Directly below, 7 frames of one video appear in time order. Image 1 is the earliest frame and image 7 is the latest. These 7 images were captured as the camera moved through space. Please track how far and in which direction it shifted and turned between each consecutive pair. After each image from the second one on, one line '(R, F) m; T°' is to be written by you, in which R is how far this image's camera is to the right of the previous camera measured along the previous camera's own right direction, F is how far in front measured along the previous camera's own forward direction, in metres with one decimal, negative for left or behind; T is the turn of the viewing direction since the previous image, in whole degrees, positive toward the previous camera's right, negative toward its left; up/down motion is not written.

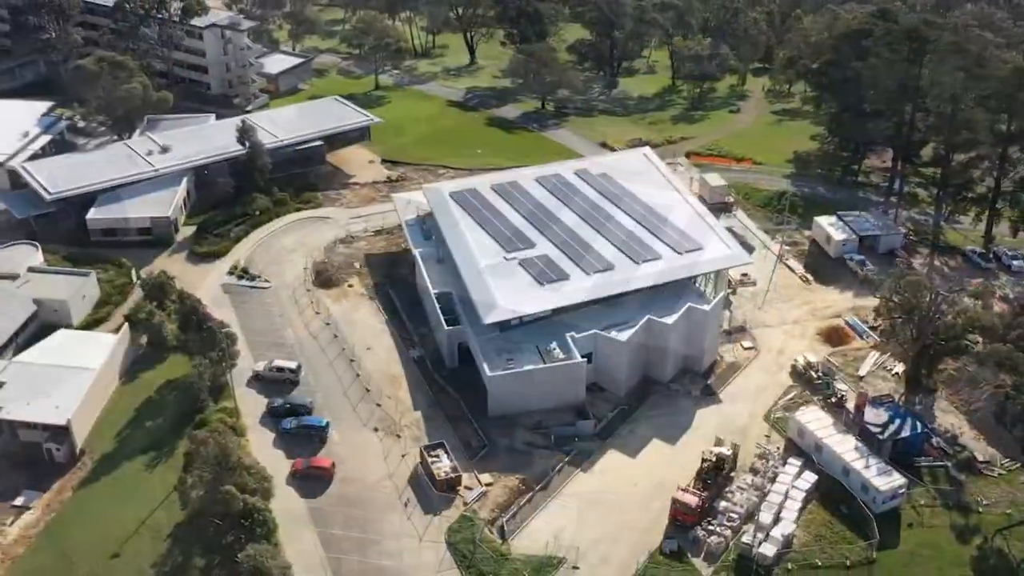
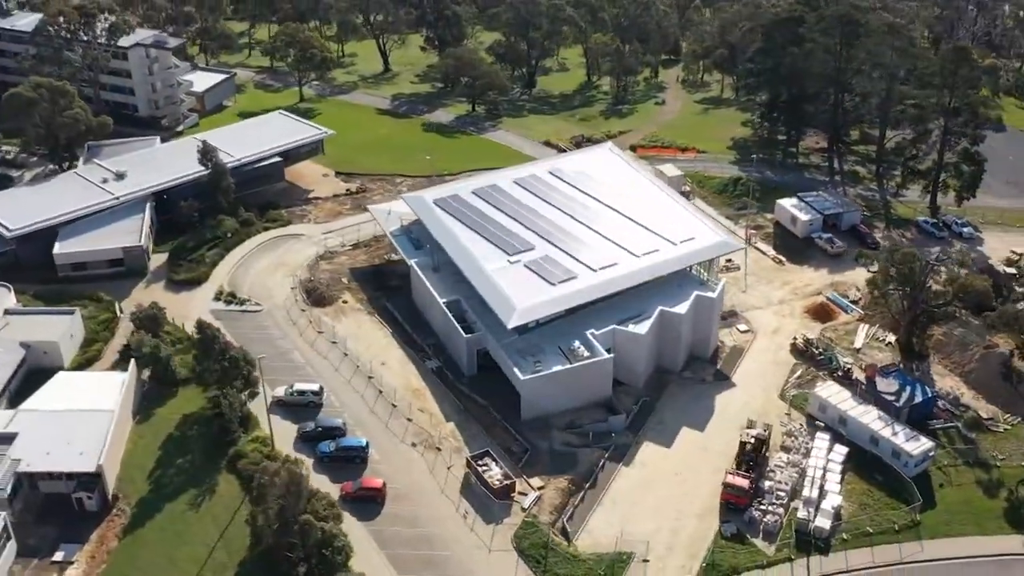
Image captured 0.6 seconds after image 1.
(-9.2, +0.8) m; +7°
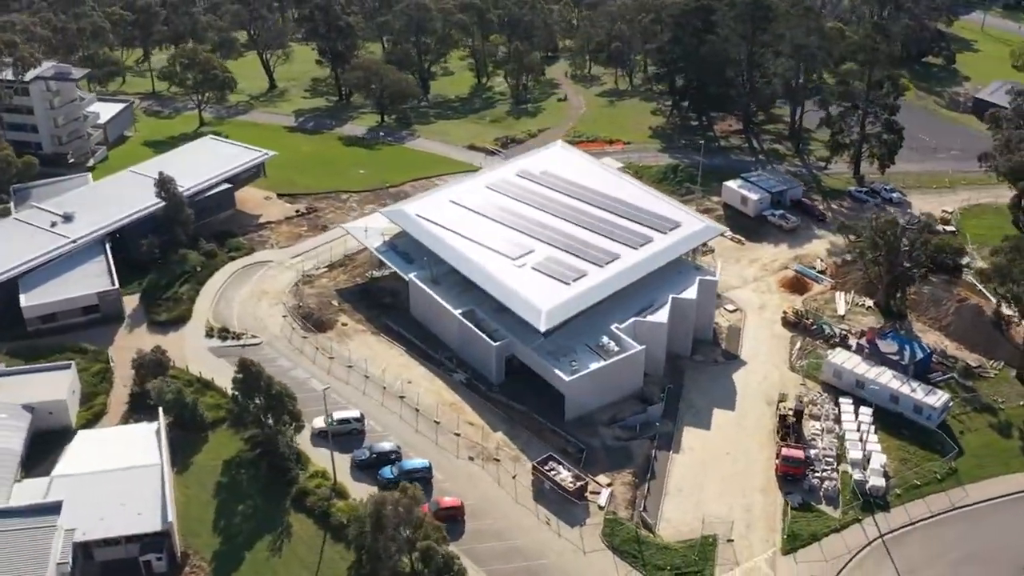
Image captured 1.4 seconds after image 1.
(-12.0, +1.2) m; +10°
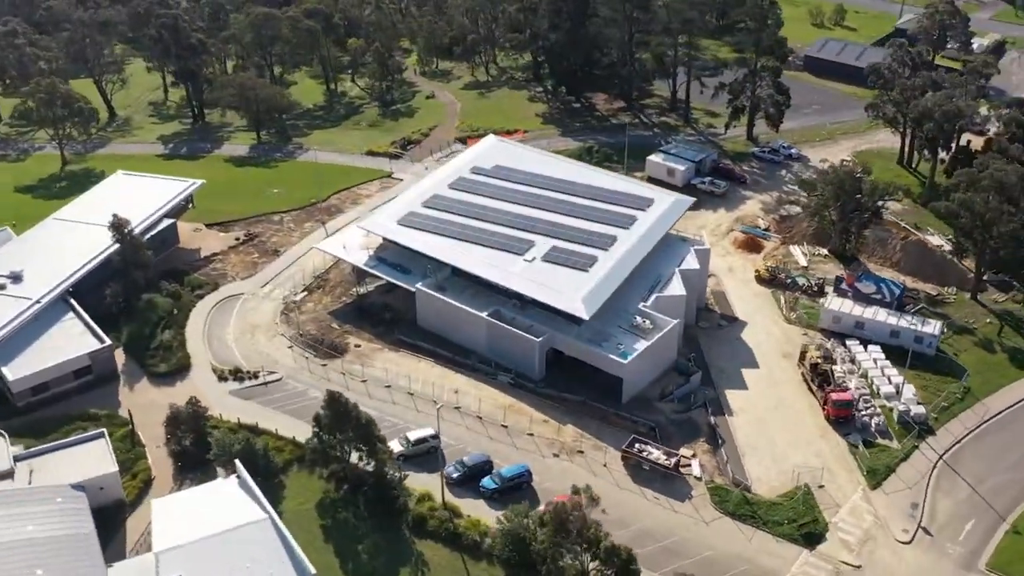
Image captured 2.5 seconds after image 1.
(-16.4, +2.3) m; +13°
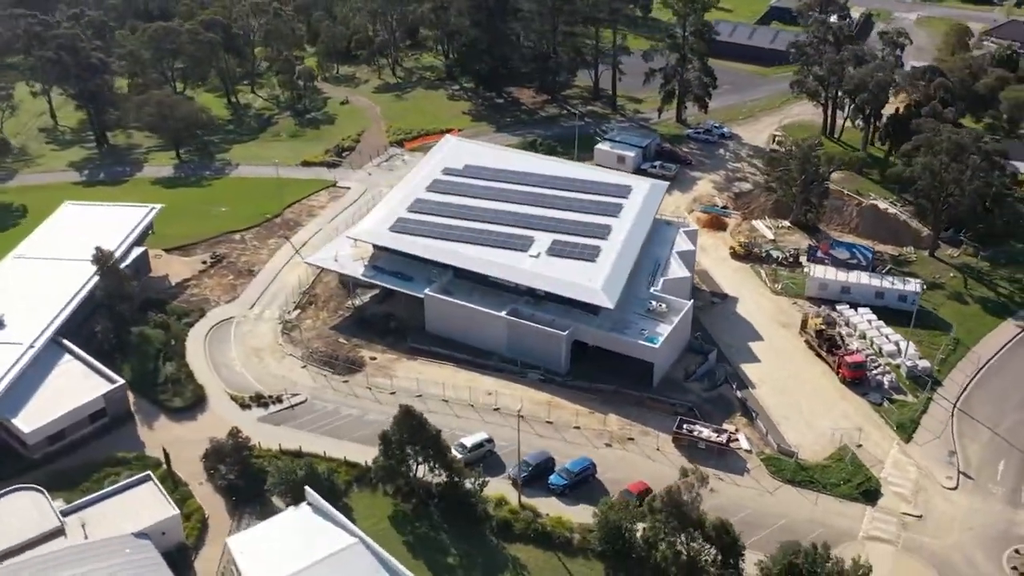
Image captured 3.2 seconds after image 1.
(-10.6, +1.0) m; +9°
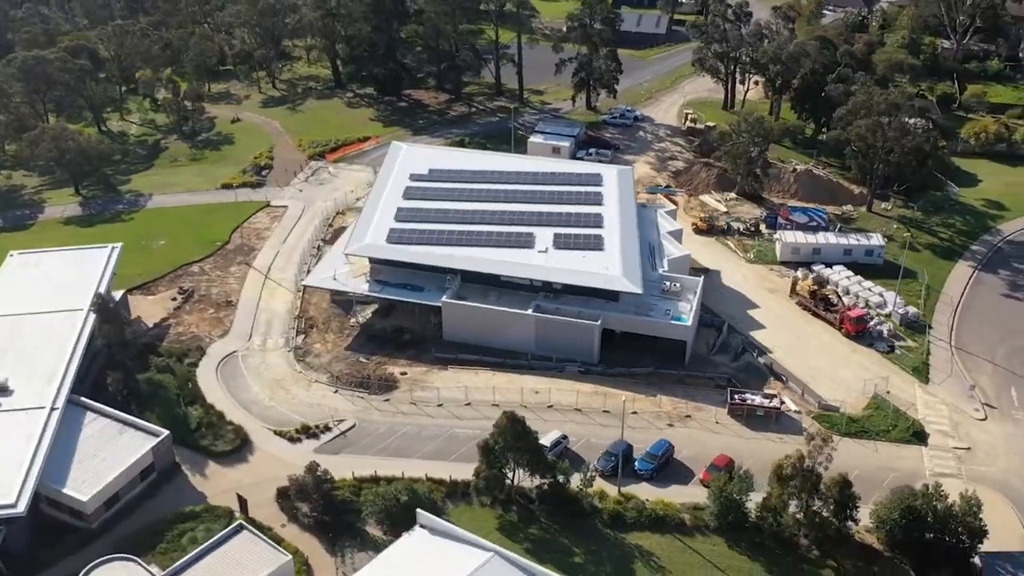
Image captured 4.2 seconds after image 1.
(-13.6, +1.5) m; +11°
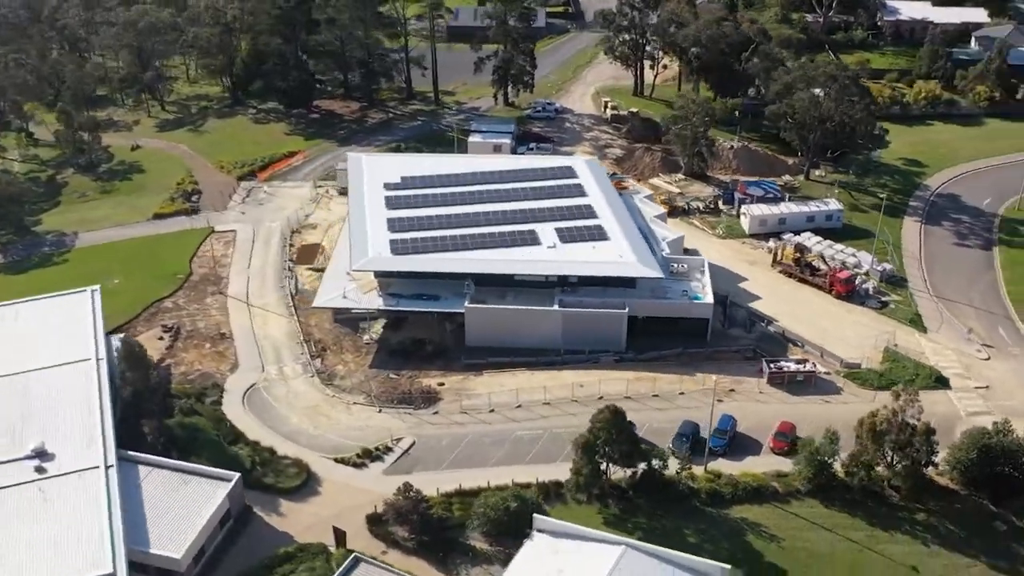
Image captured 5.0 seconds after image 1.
(-12.7, +1.4) m; +10°
